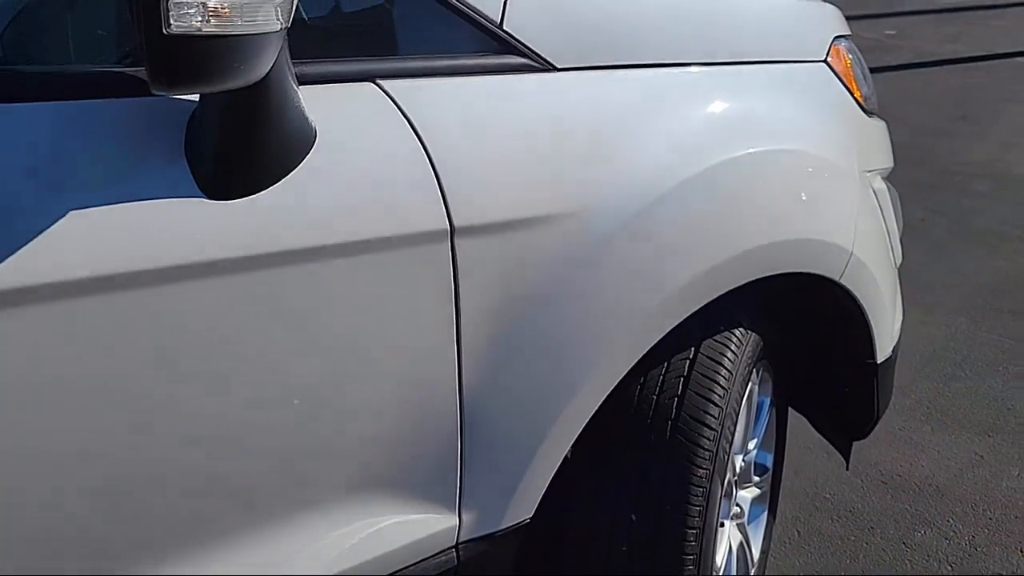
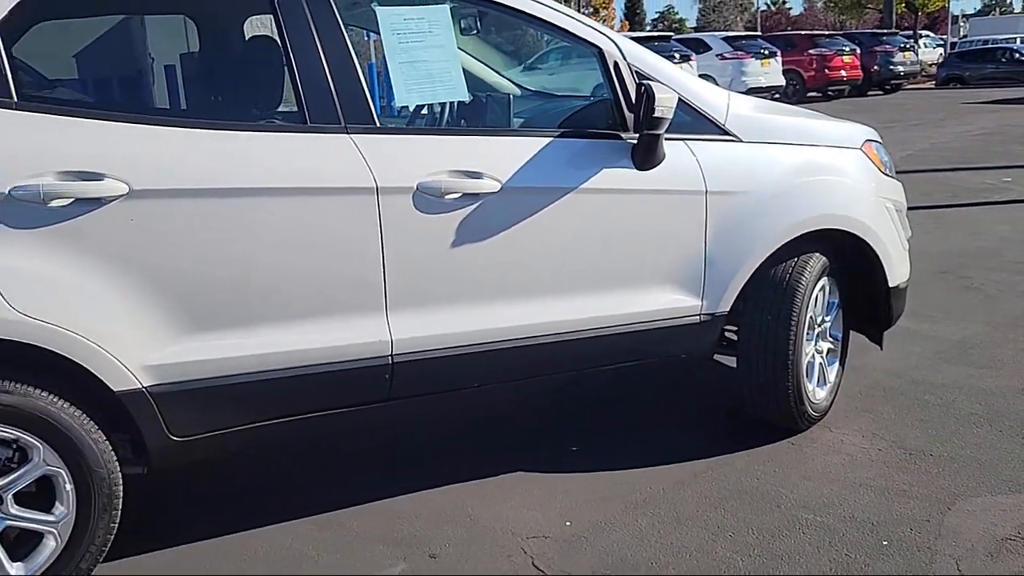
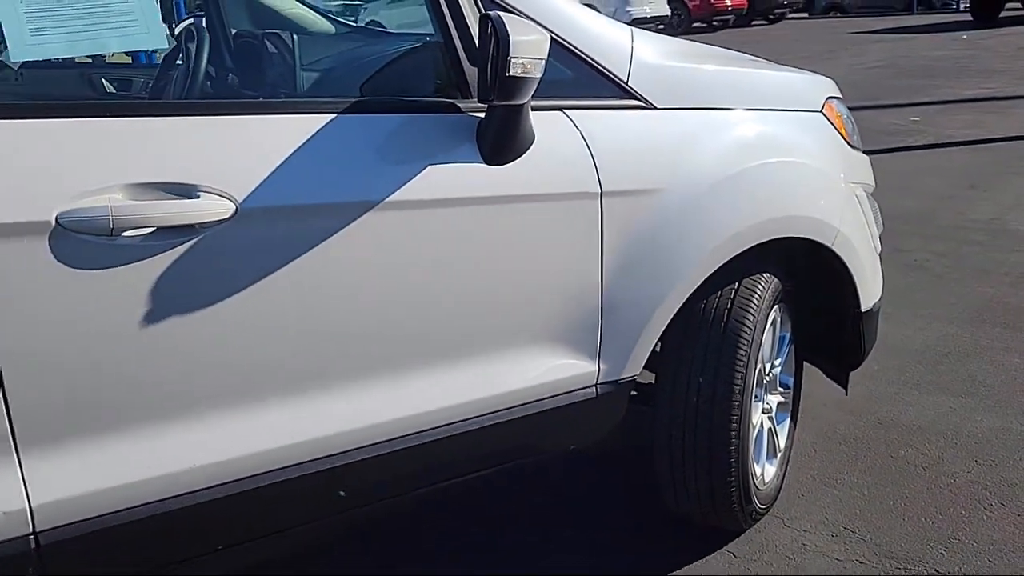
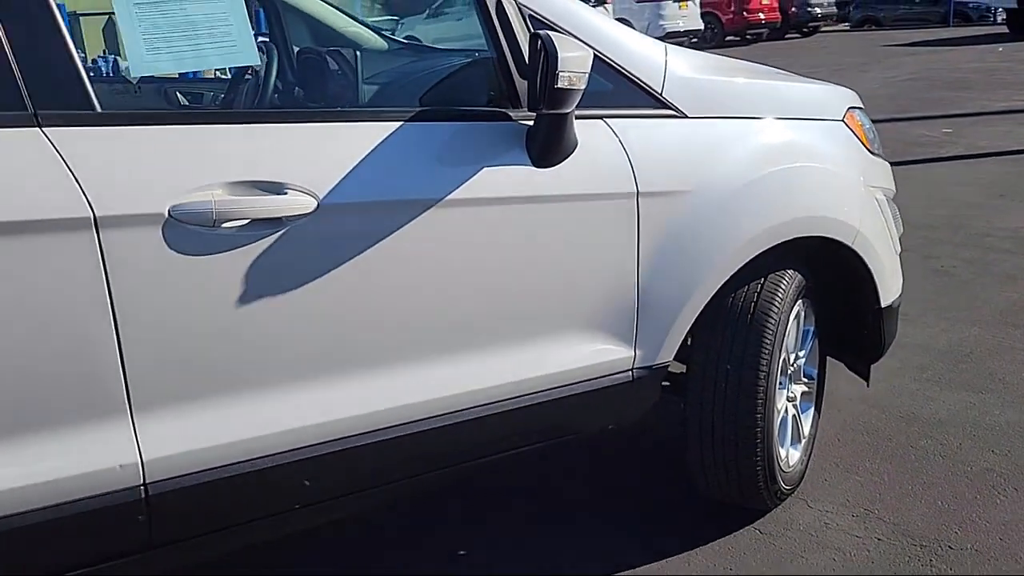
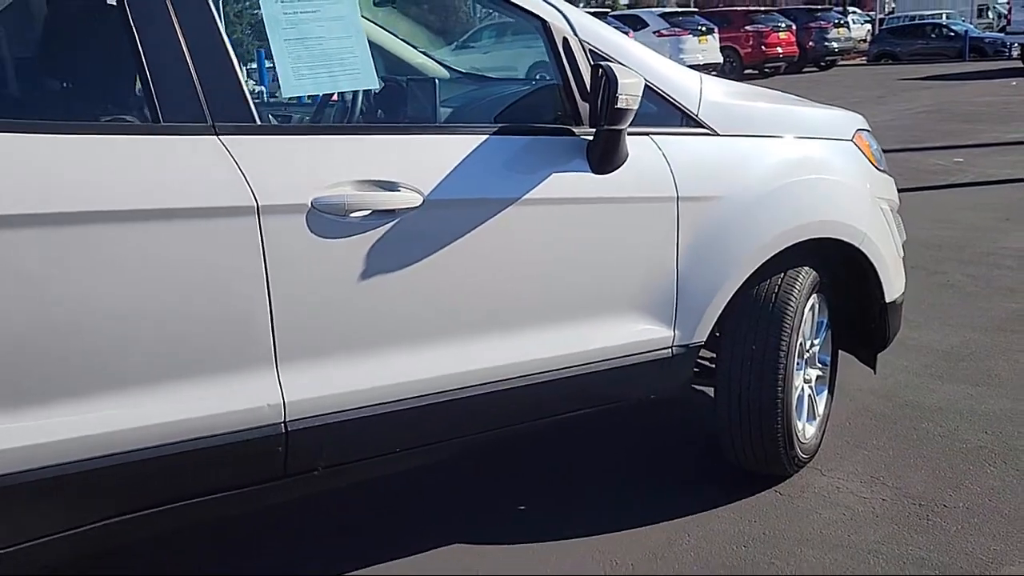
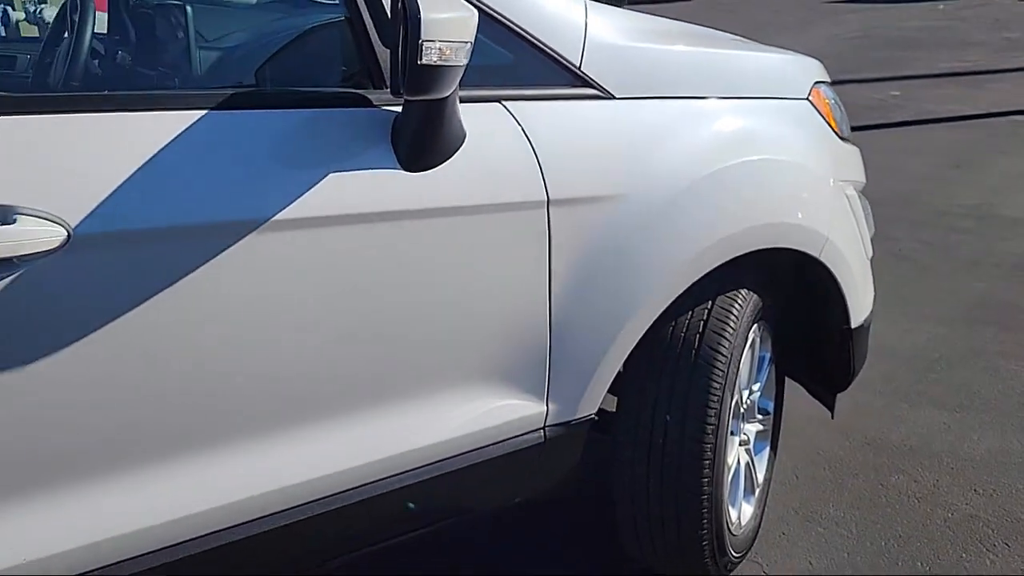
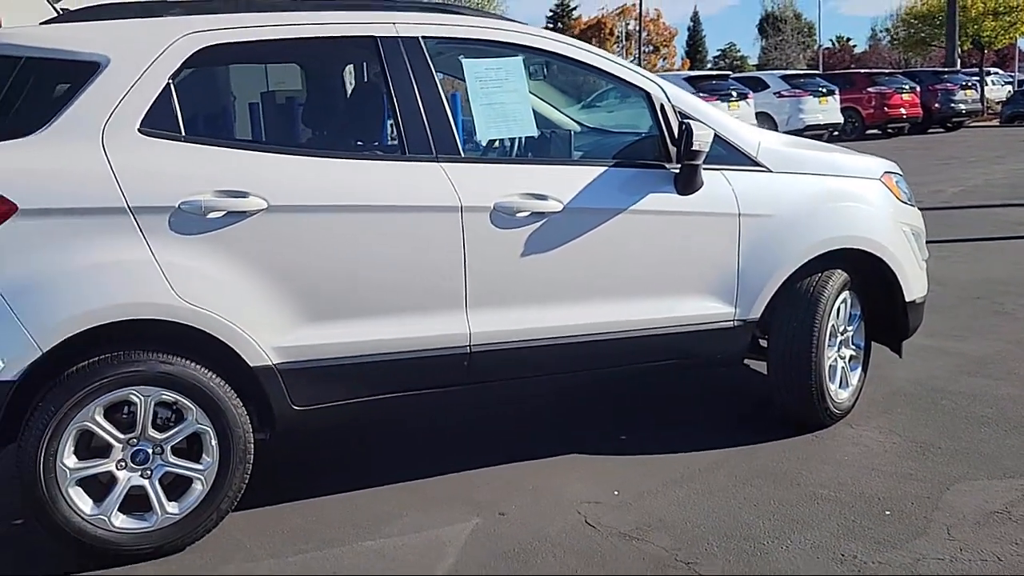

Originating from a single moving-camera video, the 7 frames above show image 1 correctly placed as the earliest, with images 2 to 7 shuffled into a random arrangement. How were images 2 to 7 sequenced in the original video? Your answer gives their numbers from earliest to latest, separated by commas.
6, 3, 4, 5, 2, 7
